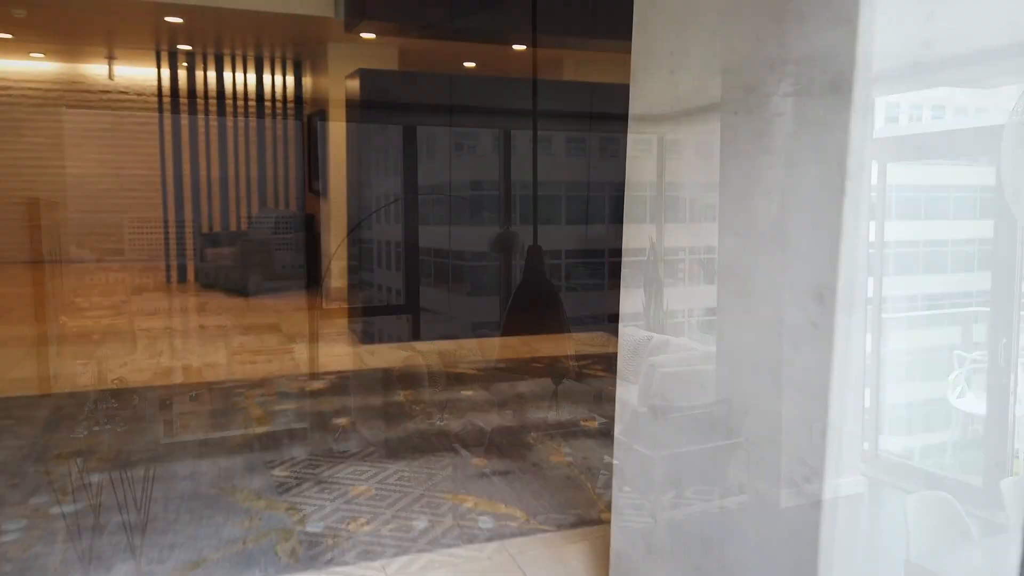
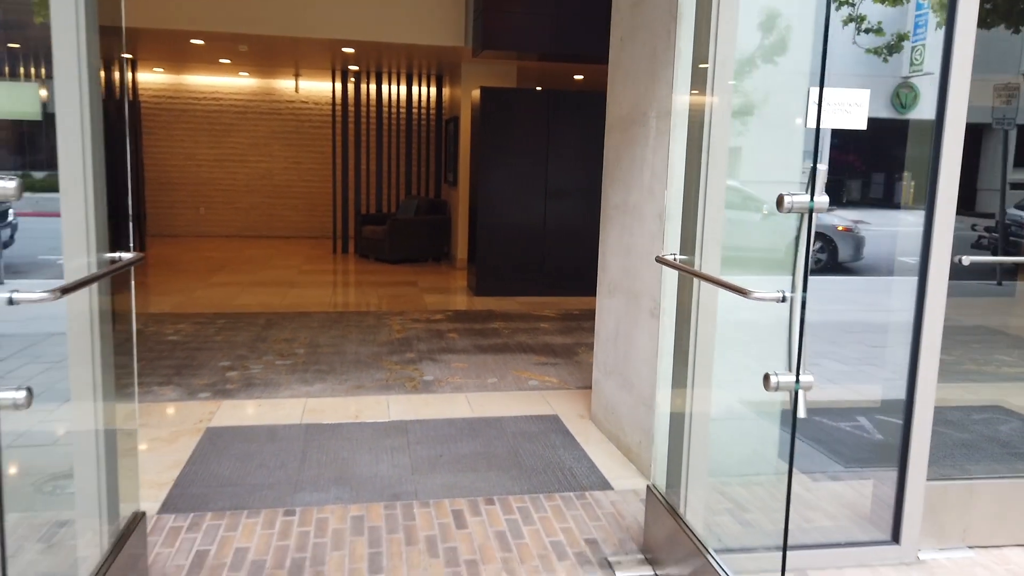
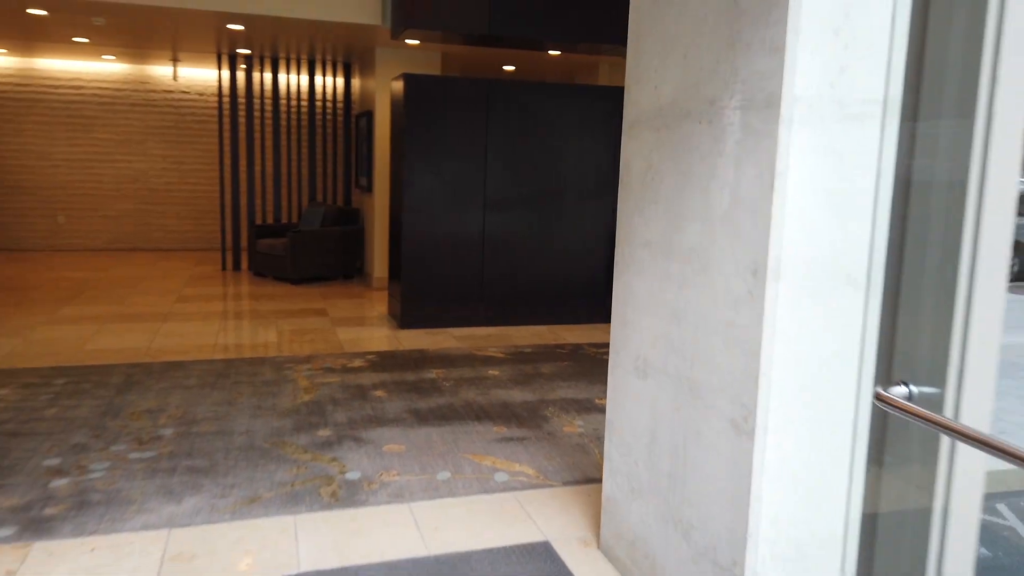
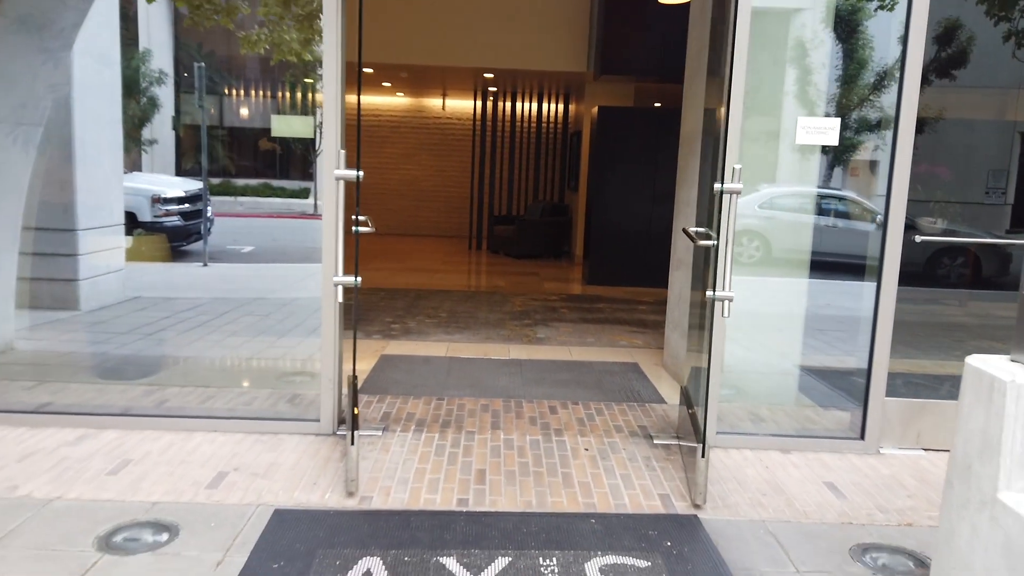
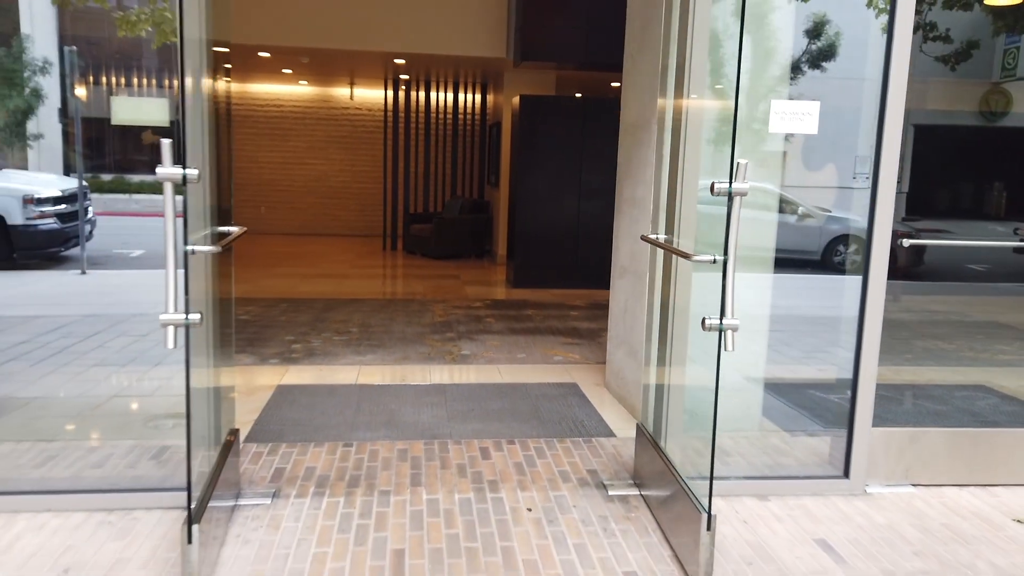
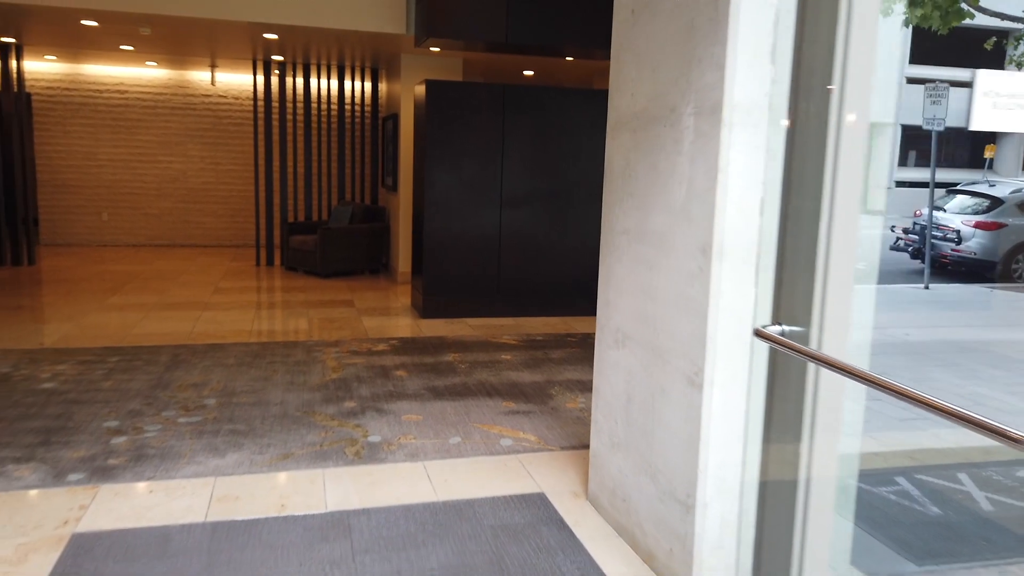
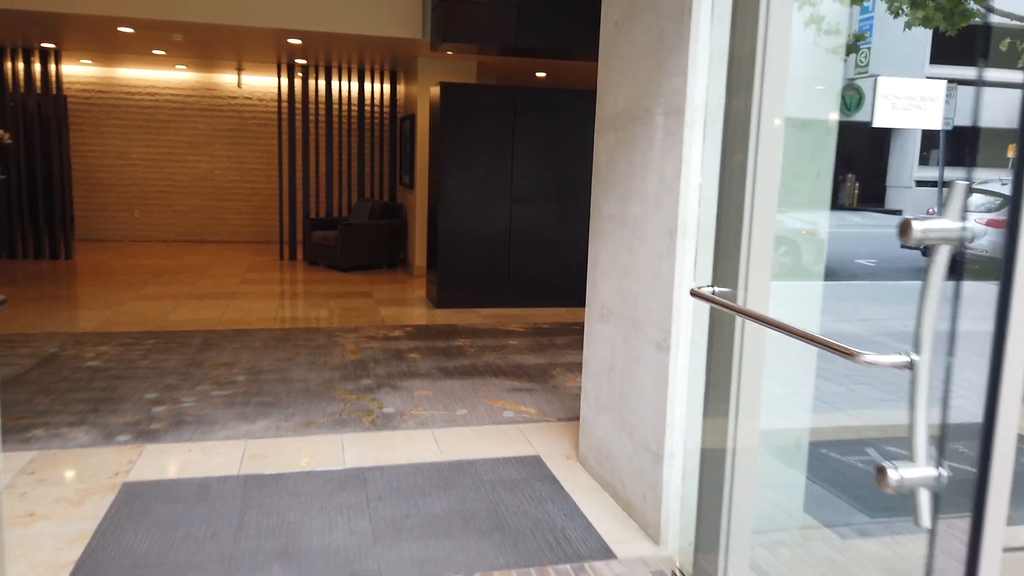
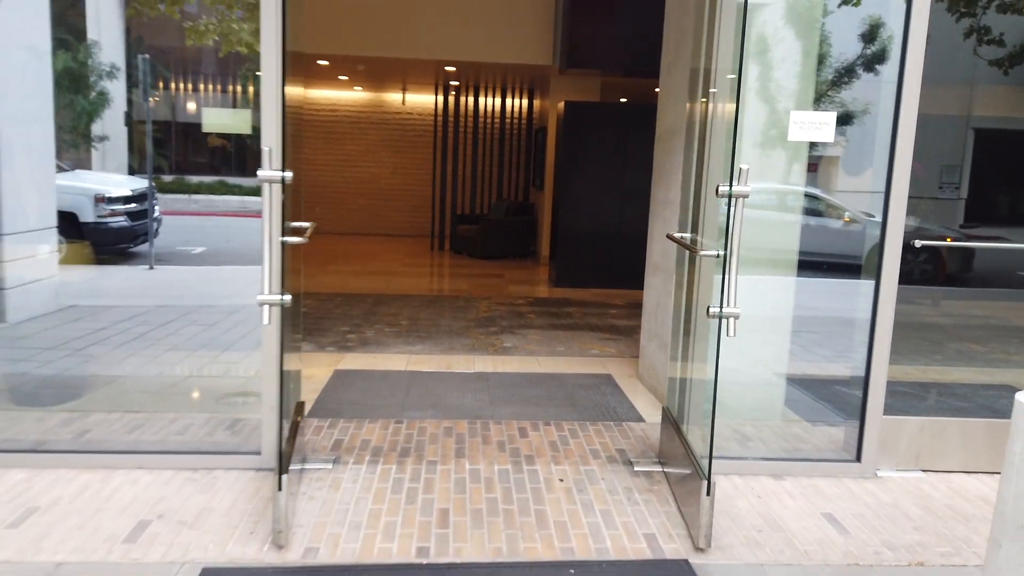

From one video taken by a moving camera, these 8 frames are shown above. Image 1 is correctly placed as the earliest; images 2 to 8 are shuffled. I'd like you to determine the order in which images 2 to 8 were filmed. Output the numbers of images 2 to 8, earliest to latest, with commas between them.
3, 6, 7, 2, 5, 8, 4
